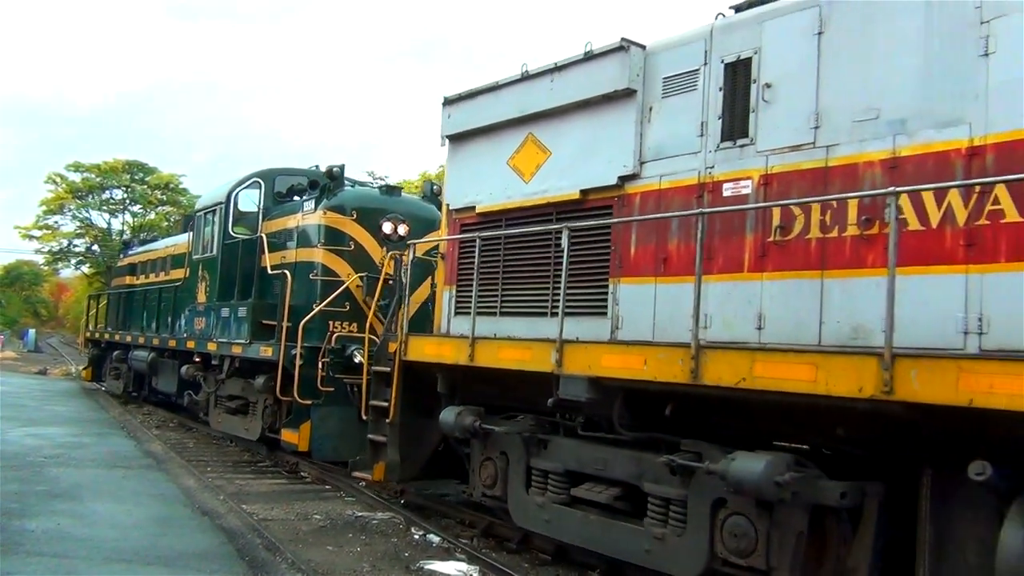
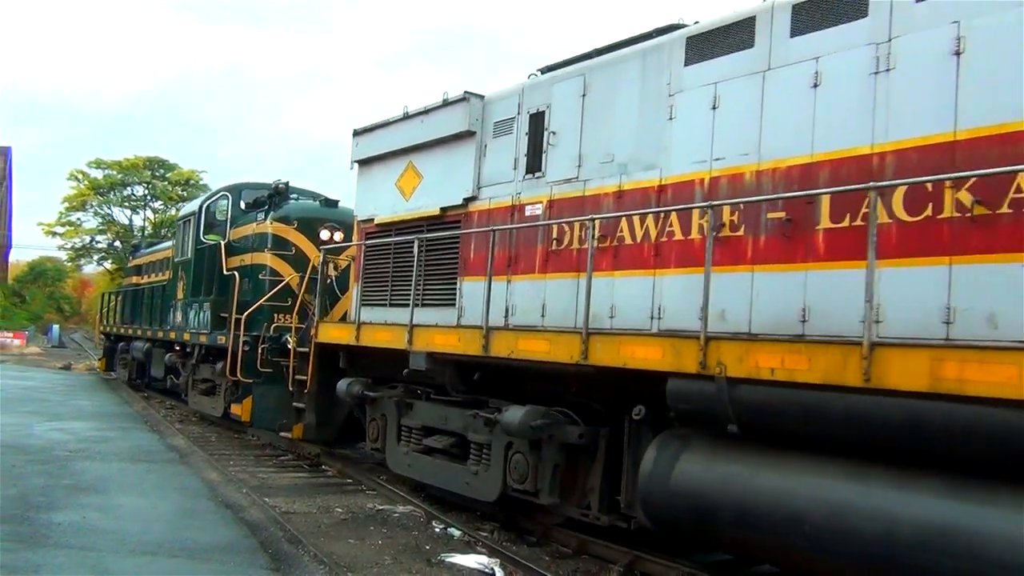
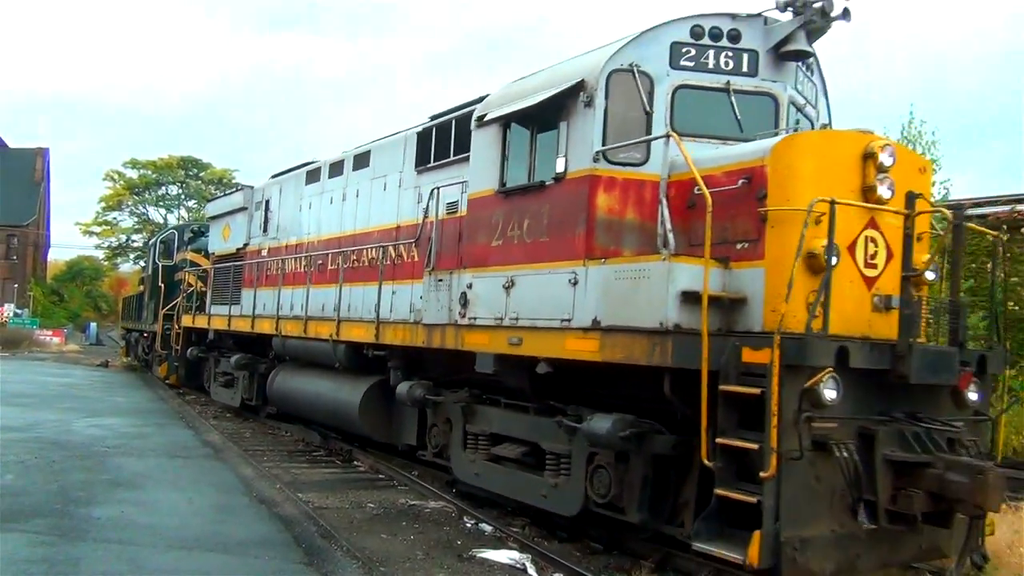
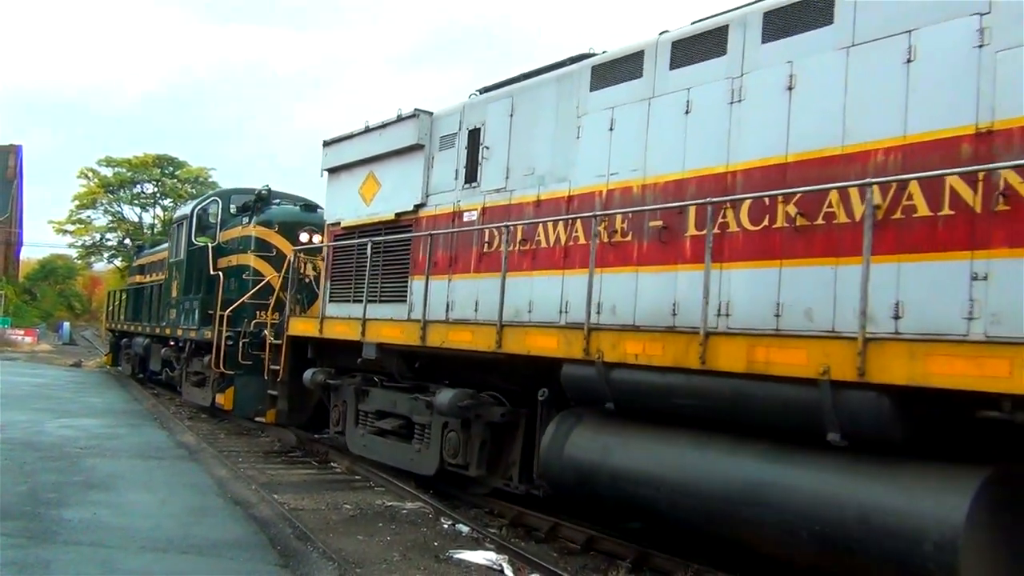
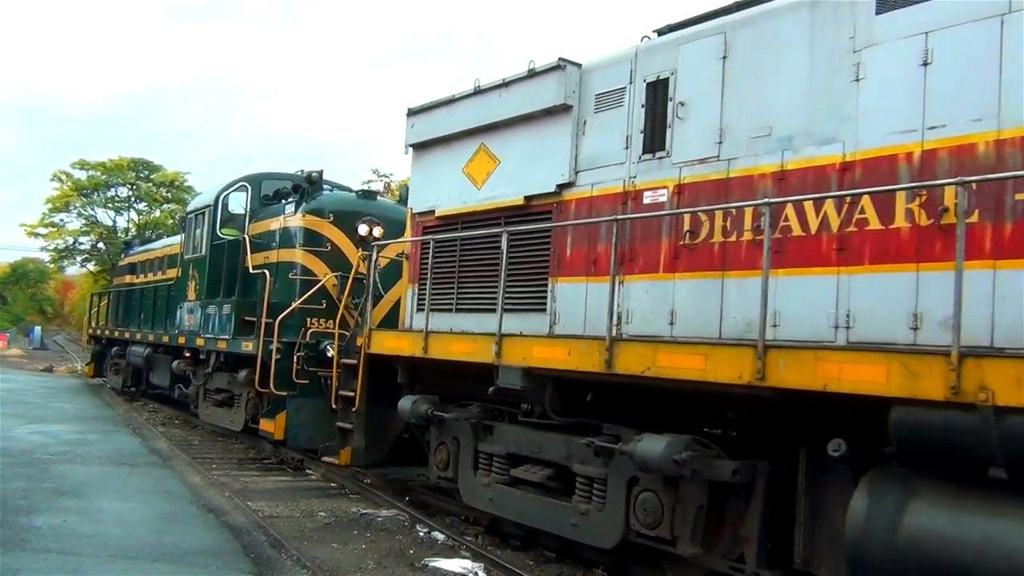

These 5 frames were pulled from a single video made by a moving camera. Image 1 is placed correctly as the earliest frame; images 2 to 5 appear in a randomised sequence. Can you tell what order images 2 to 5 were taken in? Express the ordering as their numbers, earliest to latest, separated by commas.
5, 2, 4, 3
